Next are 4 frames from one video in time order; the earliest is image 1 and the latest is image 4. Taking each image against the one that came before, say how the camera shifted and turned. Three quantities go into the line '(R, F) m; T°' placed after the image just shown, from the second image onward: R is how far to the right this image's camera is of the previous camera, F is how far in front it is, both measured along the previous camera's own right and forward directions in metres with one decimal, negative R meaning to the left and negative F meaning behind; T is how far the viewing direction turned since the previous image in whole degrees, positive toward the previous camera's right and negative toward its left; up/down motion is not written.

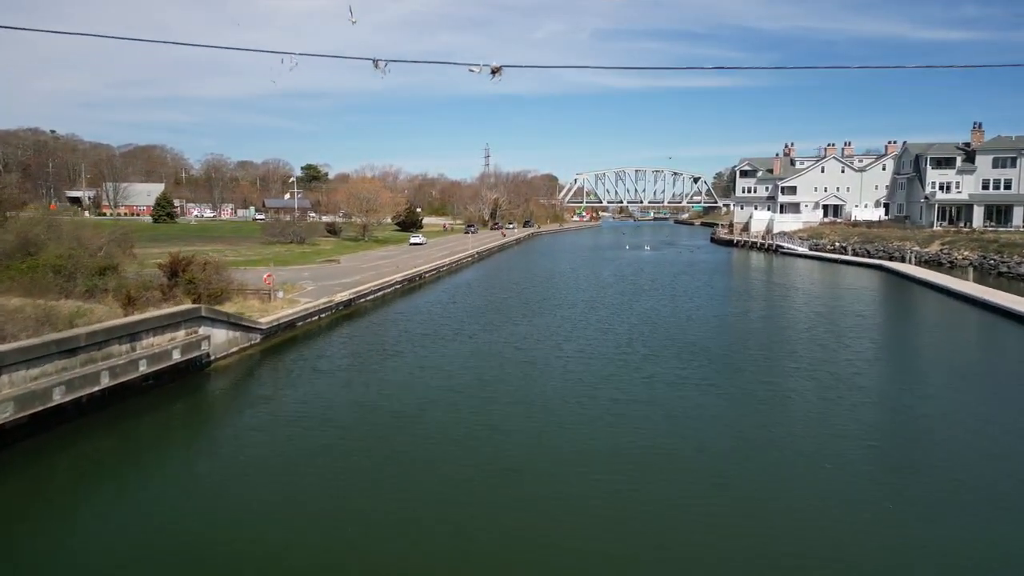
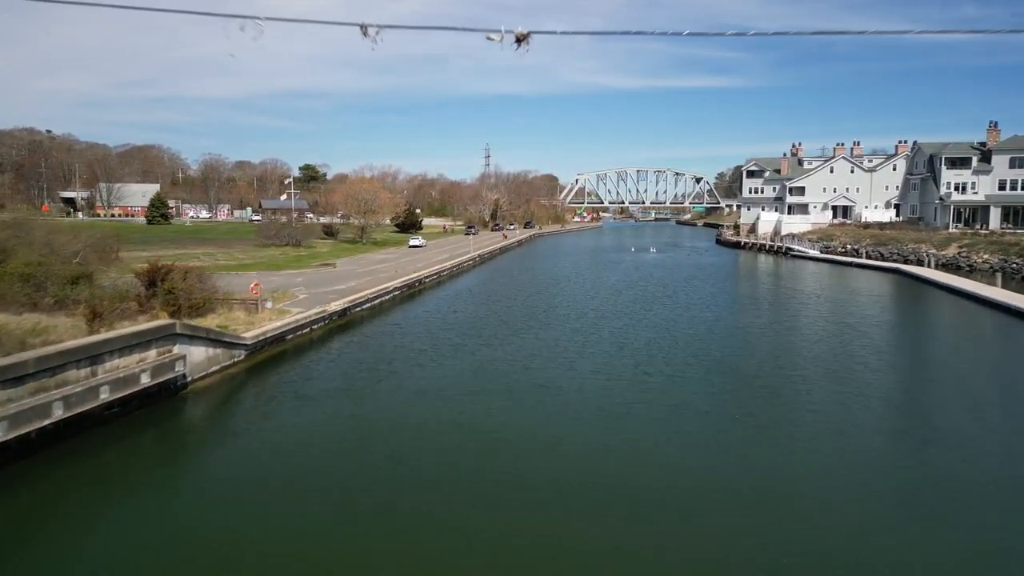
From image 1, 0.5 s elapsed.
(-0.1, +0.8) m; 0°
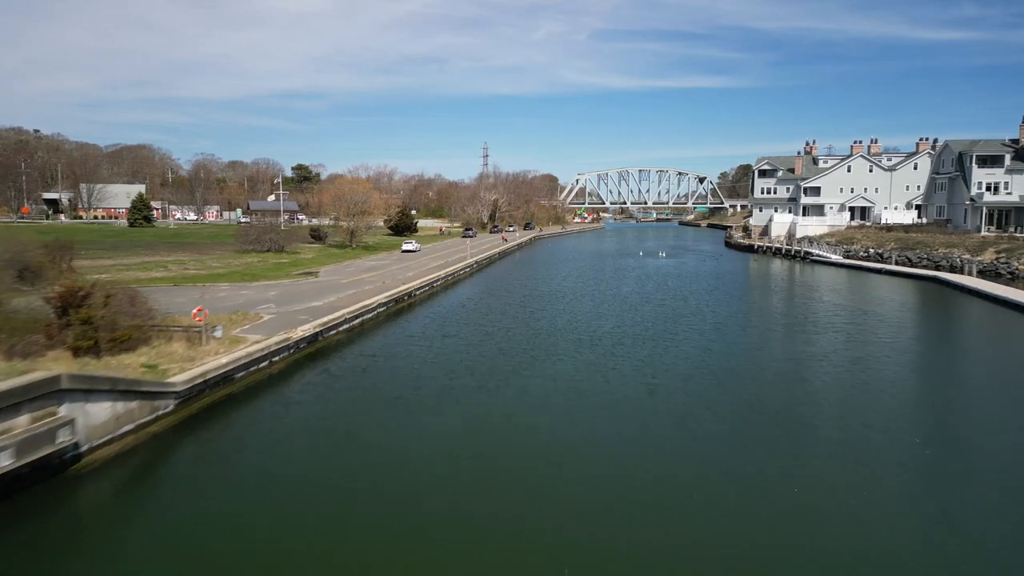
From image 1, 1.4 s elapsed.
(0.0, +1.9) m; 0°
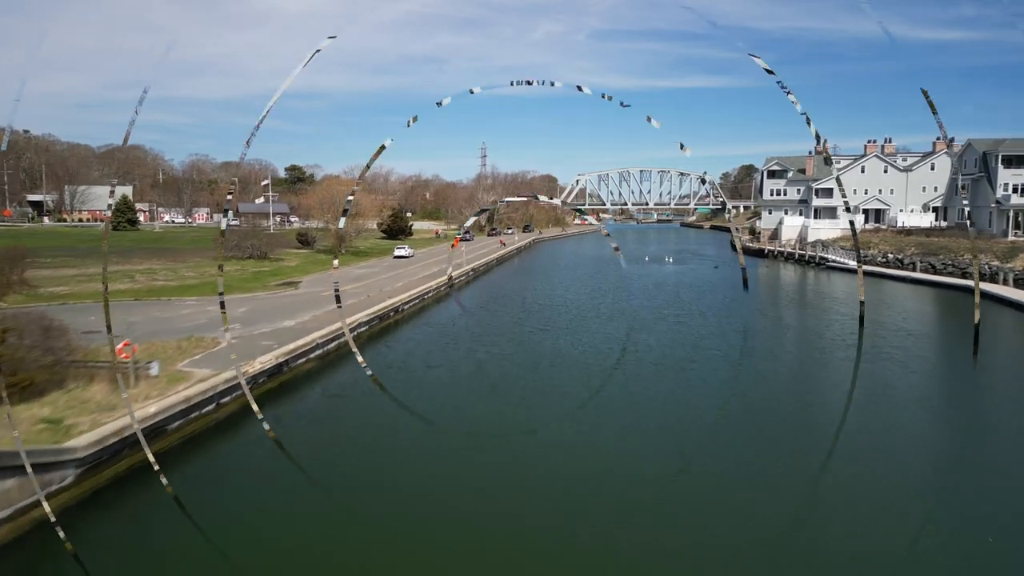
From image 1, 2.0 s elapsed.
(0.0, +1.5) m; 0°
